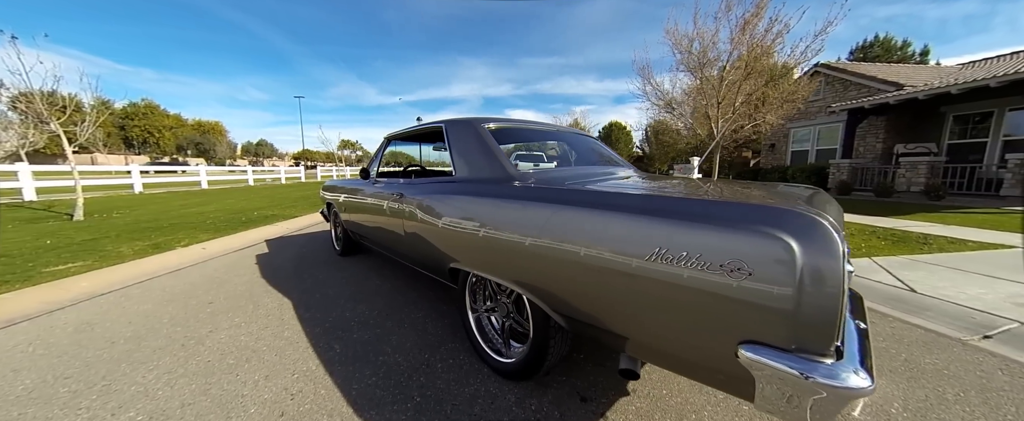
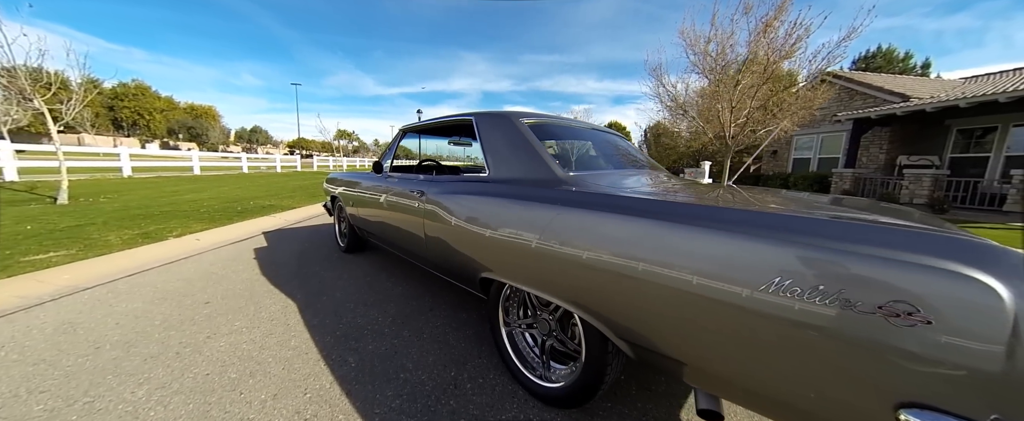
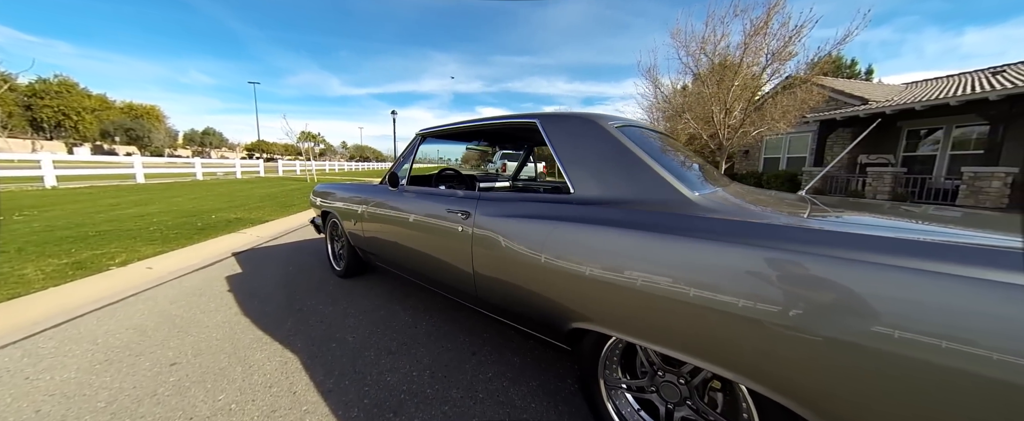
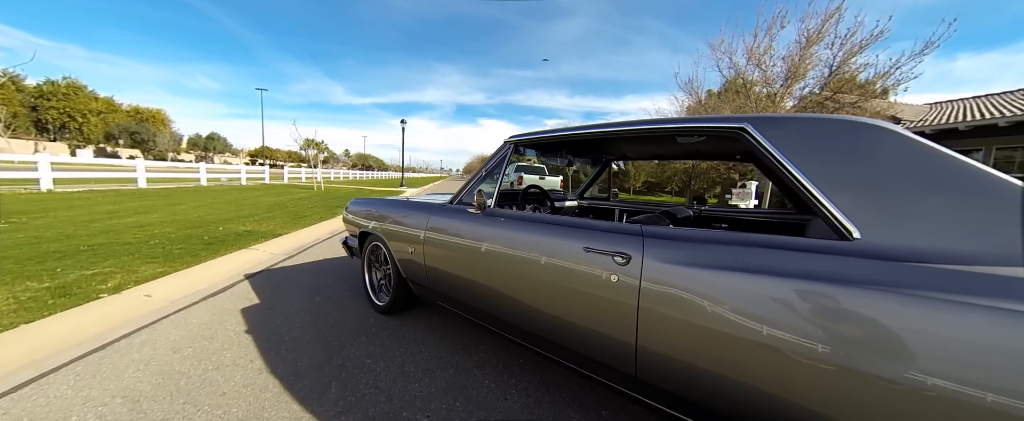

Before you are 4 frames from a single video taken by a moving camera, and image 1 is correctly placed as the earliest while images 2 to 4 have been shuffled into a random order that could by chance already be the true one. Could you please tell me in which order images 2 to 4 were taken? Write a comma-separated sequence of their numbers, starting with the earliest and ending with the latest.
2, 3, 4
